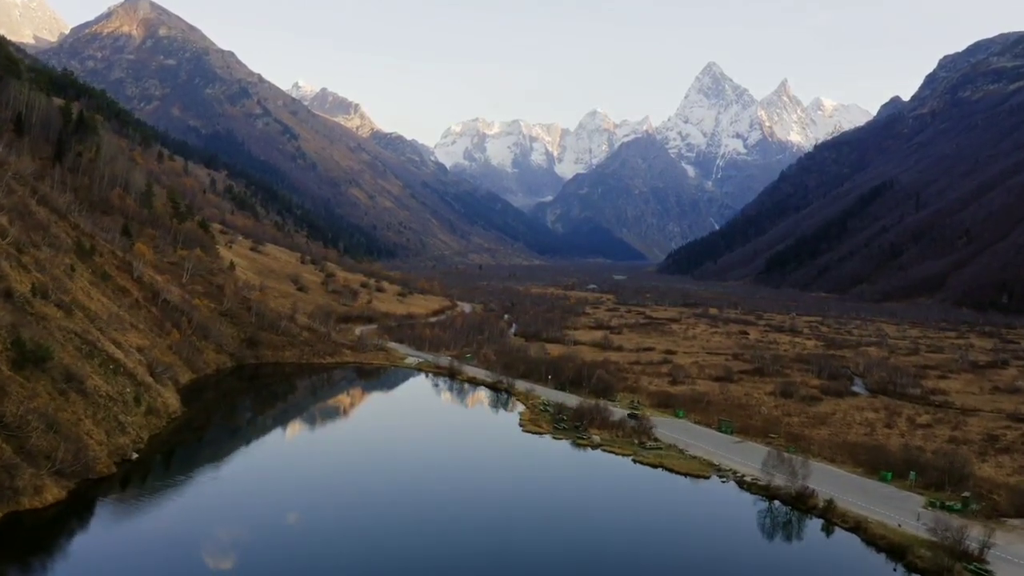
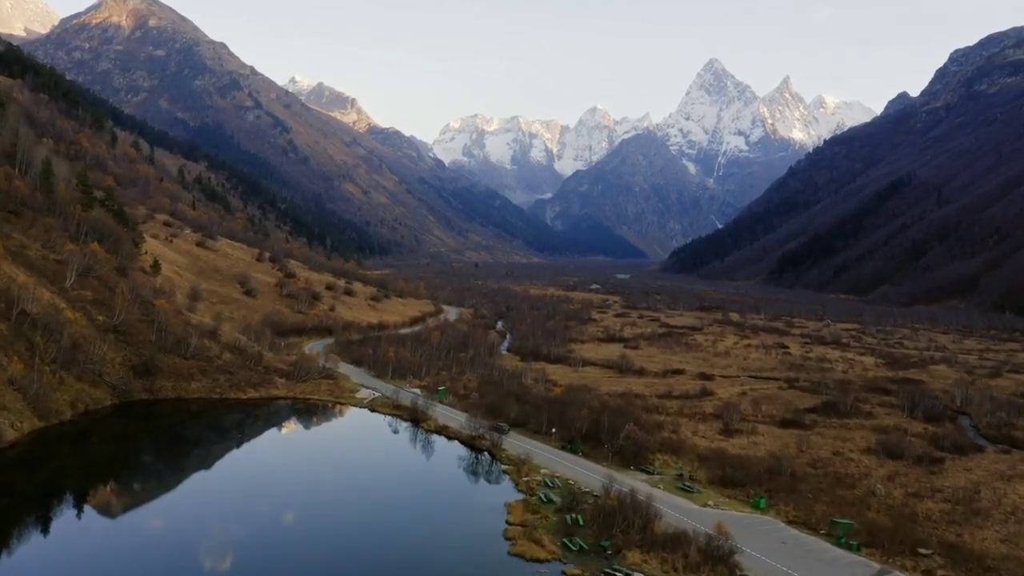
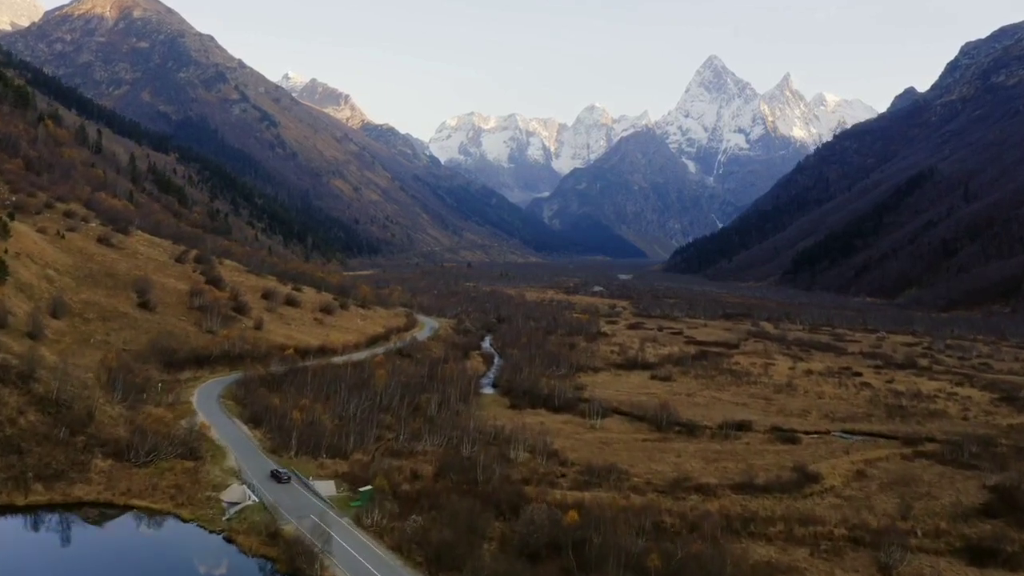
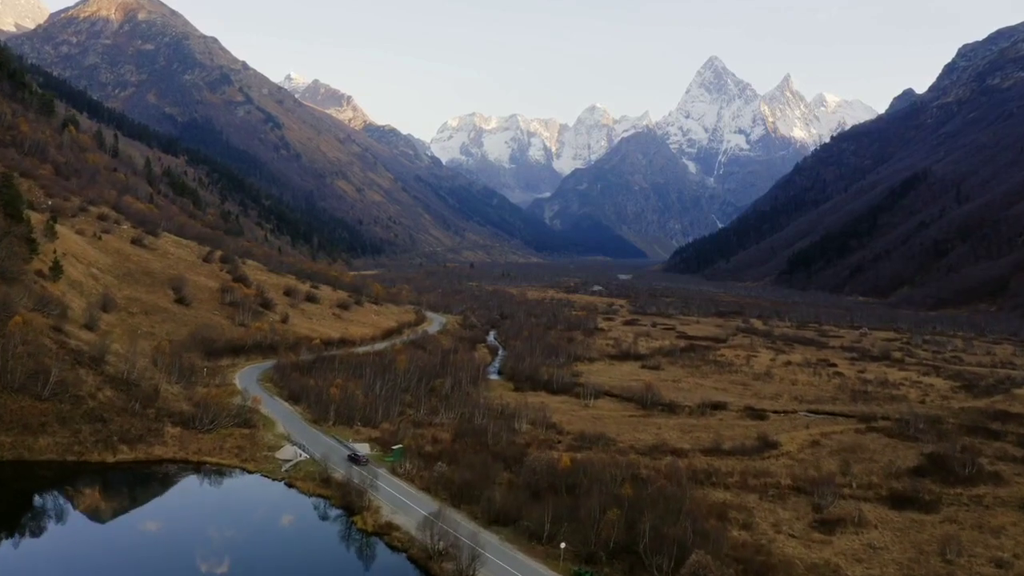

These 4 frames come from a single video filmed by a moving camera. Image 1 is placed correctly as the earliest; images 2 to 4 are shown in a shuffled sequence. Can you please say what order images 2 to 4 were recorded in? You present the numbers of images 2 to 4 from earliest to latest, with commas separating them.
2, 4, 3
